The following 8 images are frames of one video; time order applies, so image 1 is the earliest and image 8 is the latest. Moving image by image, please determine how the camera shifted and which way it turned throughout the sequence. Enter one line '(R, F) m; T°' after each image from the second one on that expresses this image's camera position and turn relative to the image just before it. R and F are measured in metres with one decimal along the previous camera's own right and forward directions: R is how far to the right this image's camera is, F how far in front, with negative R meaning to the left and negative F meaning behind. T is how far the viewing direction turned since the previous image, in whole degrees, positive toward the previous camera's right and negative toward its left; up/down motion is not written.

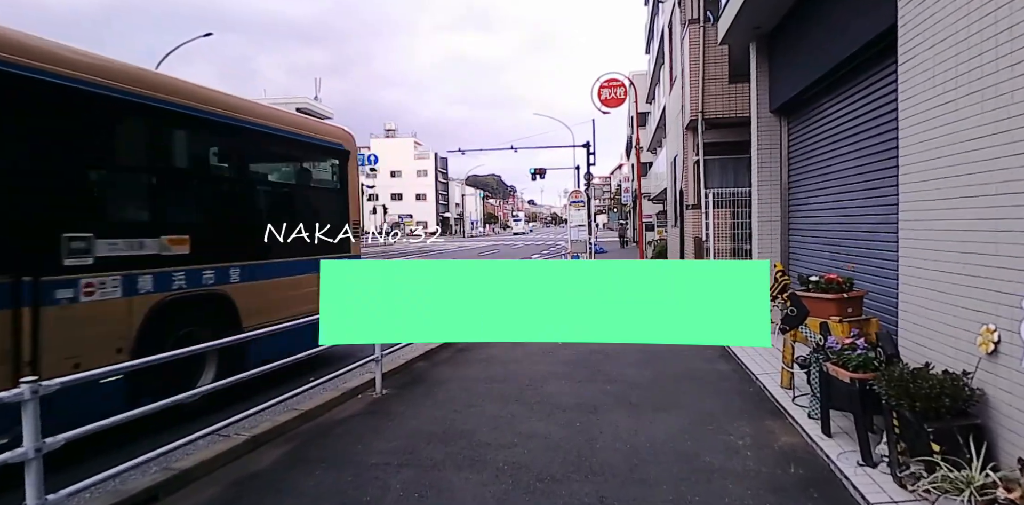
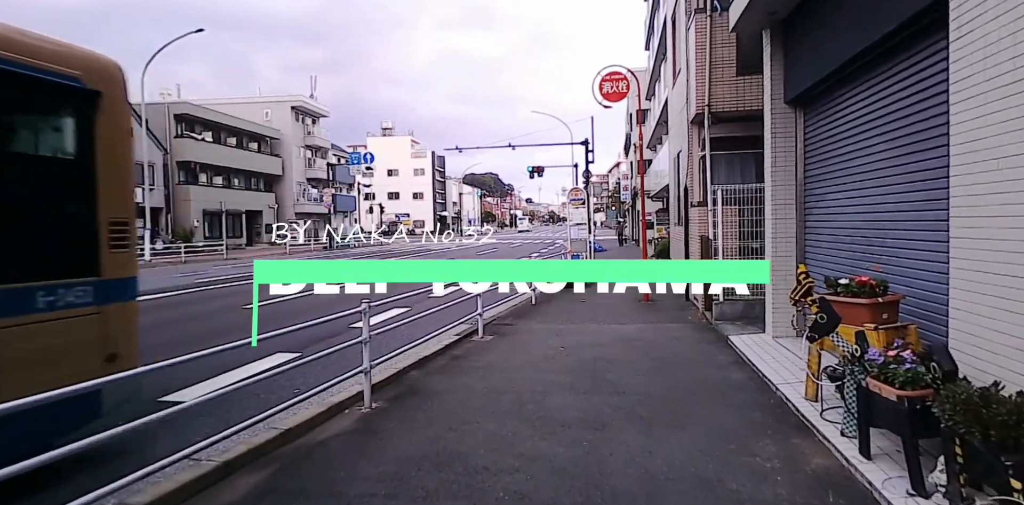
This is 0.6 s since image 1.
(0.0, +0.5) m; 0°
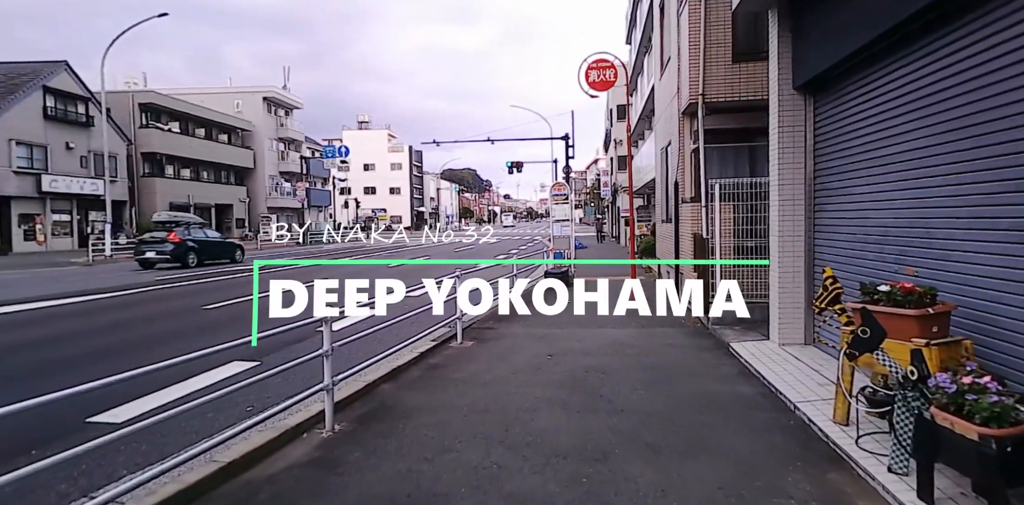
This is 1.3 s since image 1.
(-0.1, +0.7) m; +2°
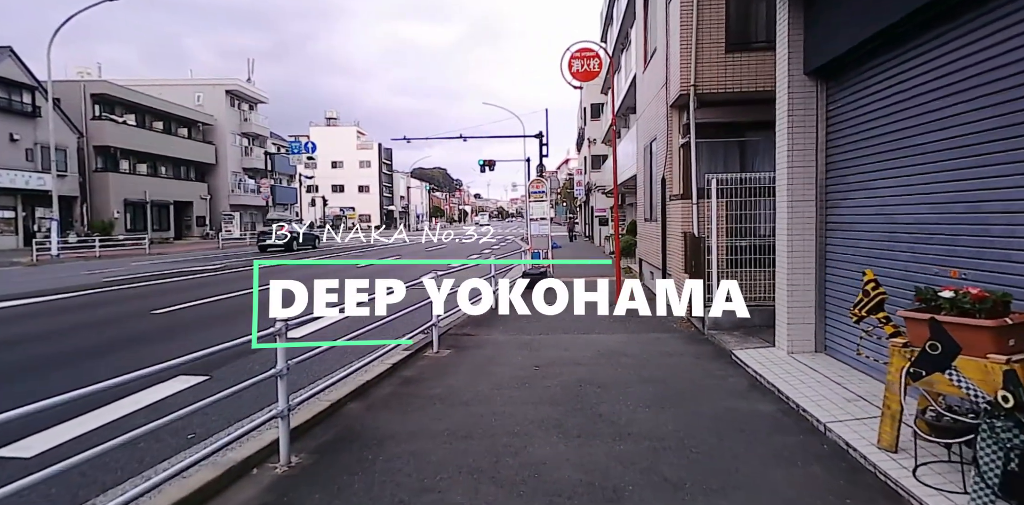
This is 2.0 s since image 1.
(-0.2, +0.7) m; +3°
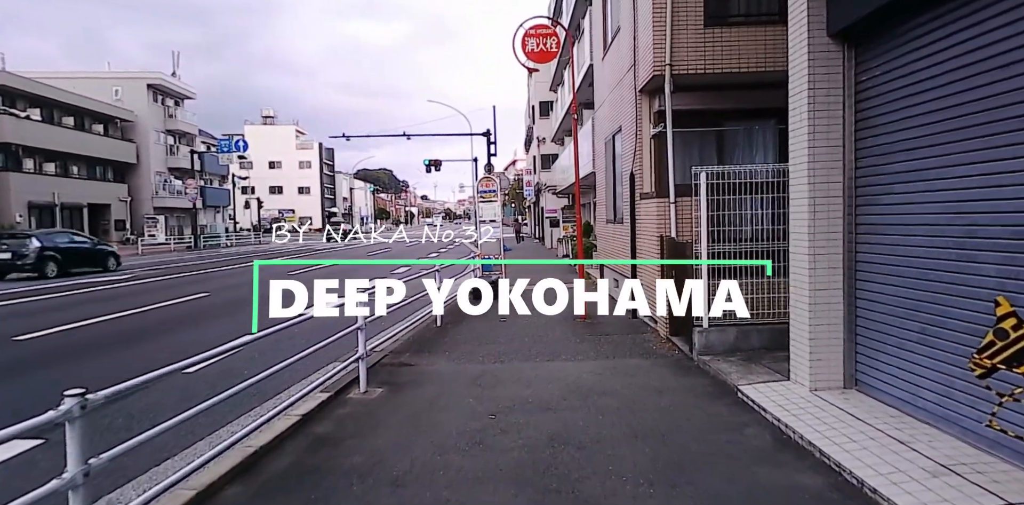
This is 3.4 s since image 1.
(0.0, +1.6) m; +5°
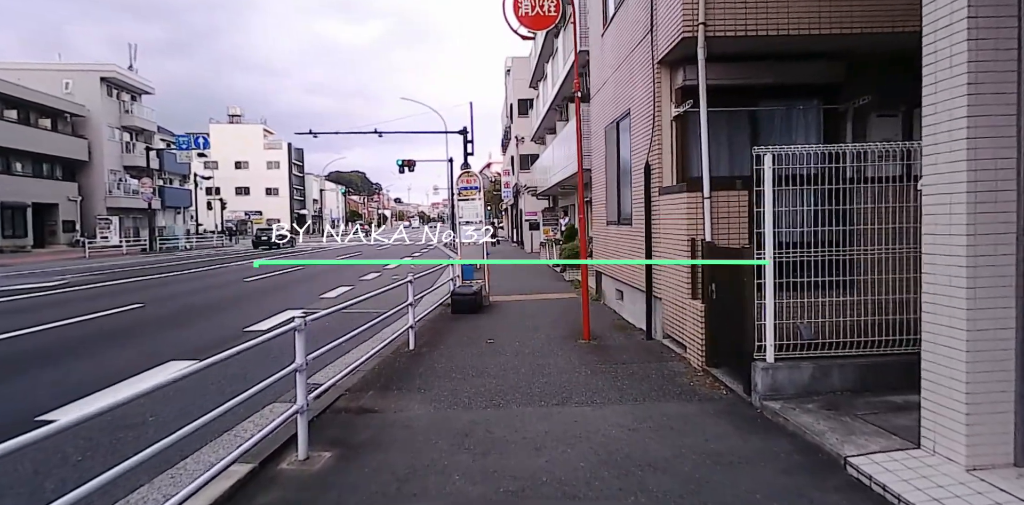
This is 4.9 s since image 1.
(-0.2, +1.8) m; +3°
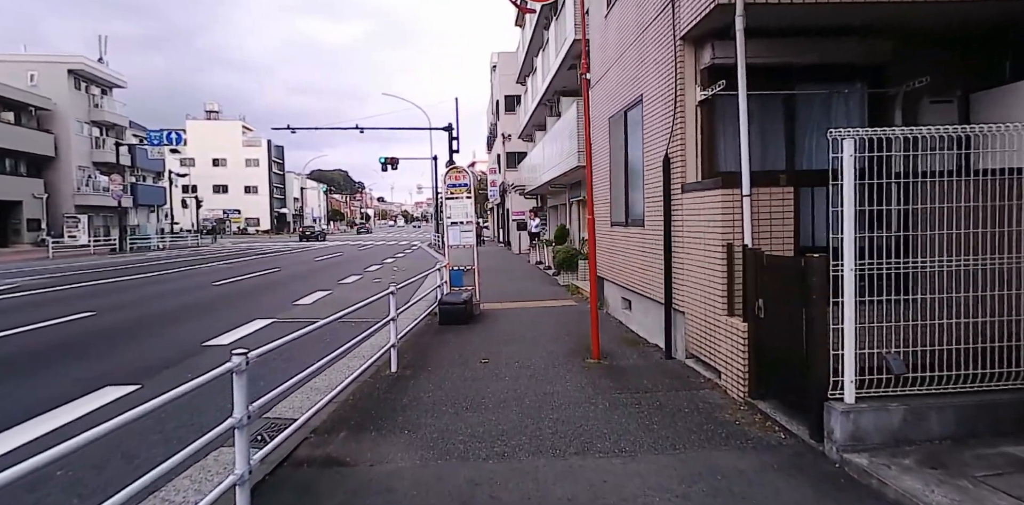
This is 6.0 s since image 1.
(-0.2, +1.1) m; +2°
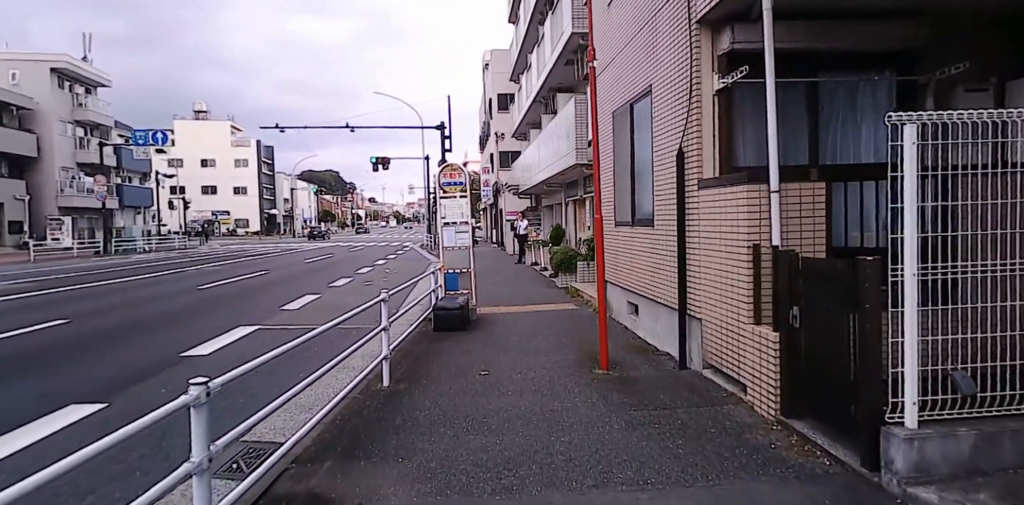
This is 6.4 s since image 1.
(-0.1, +0.5) m; +1°
